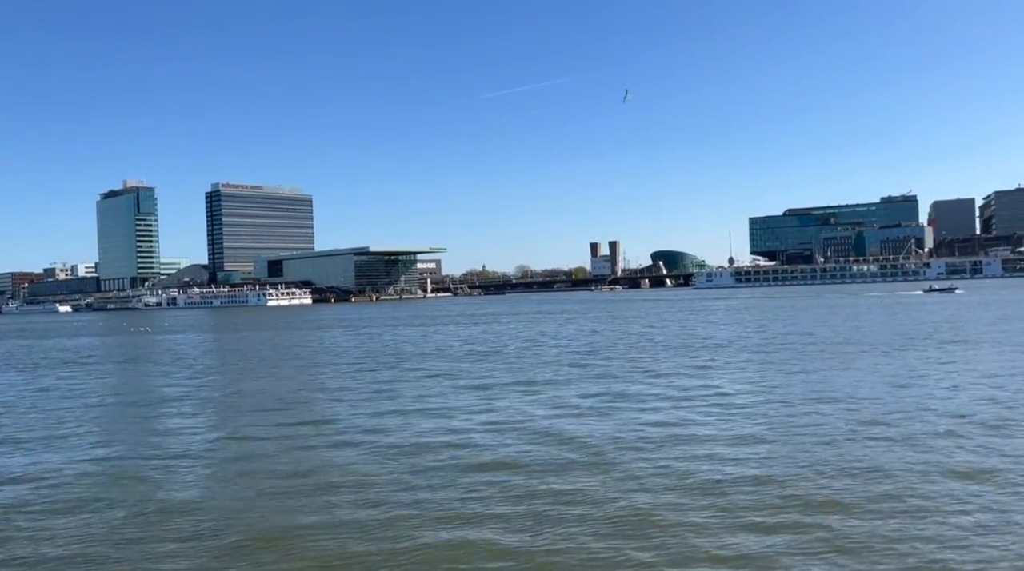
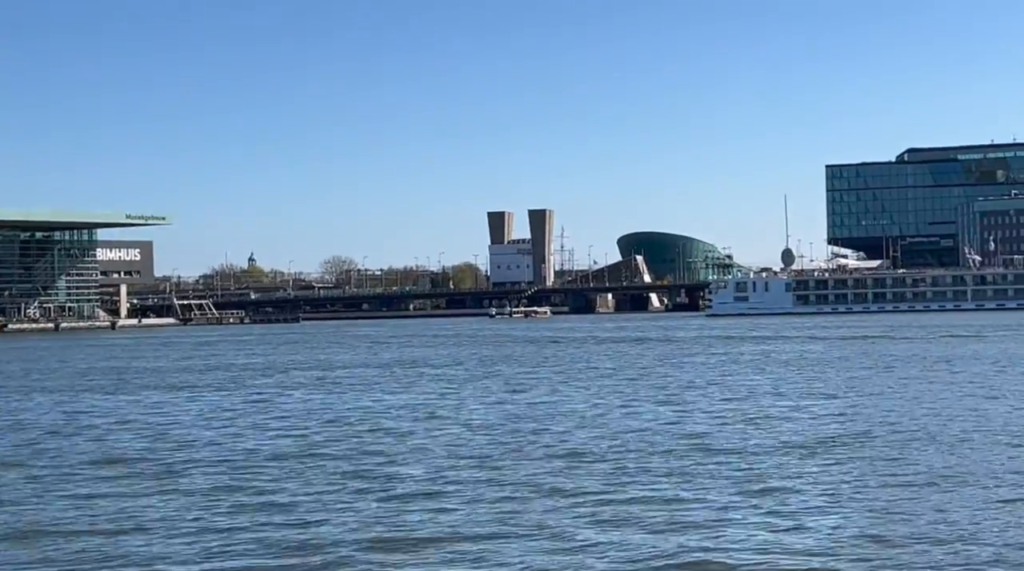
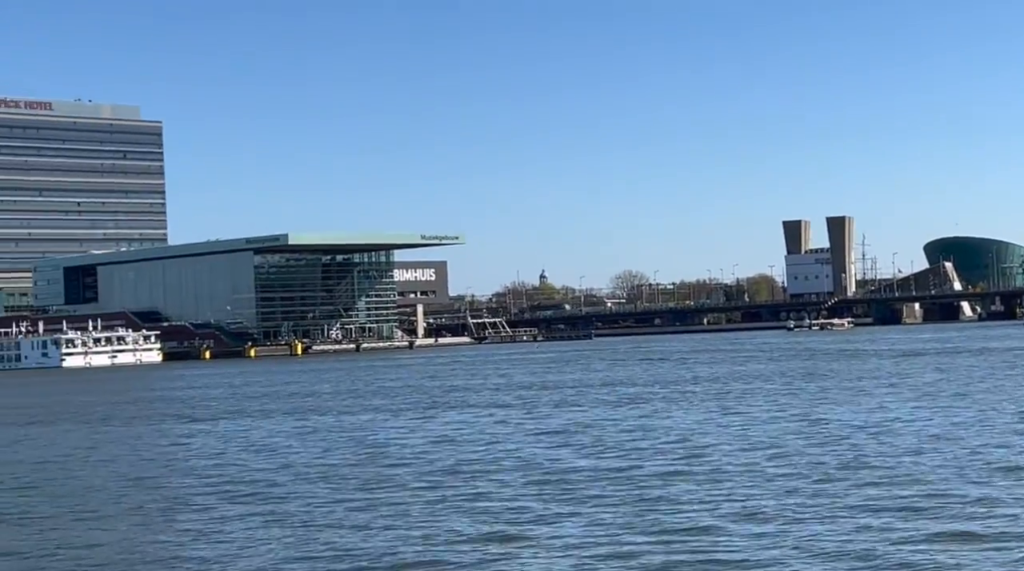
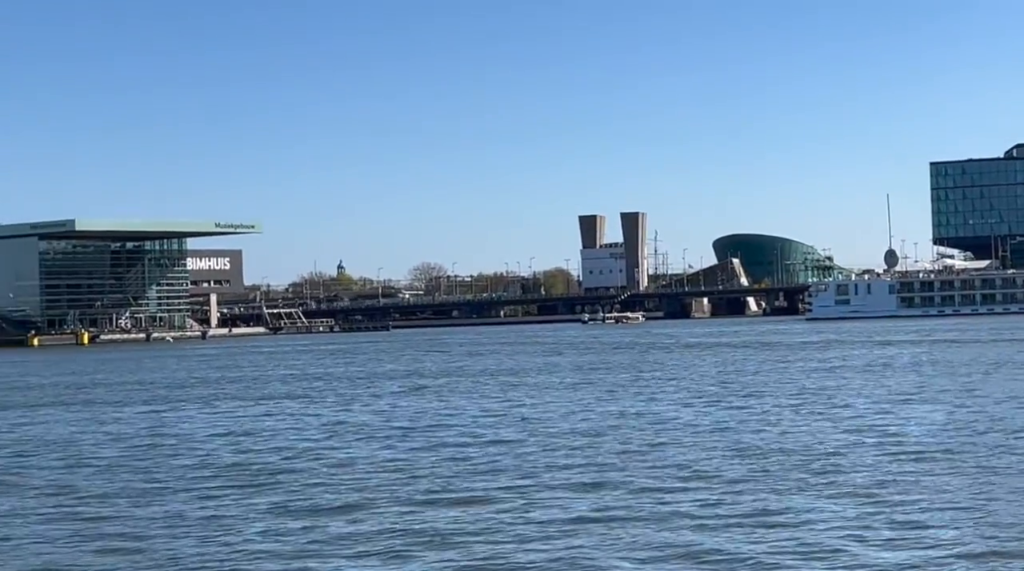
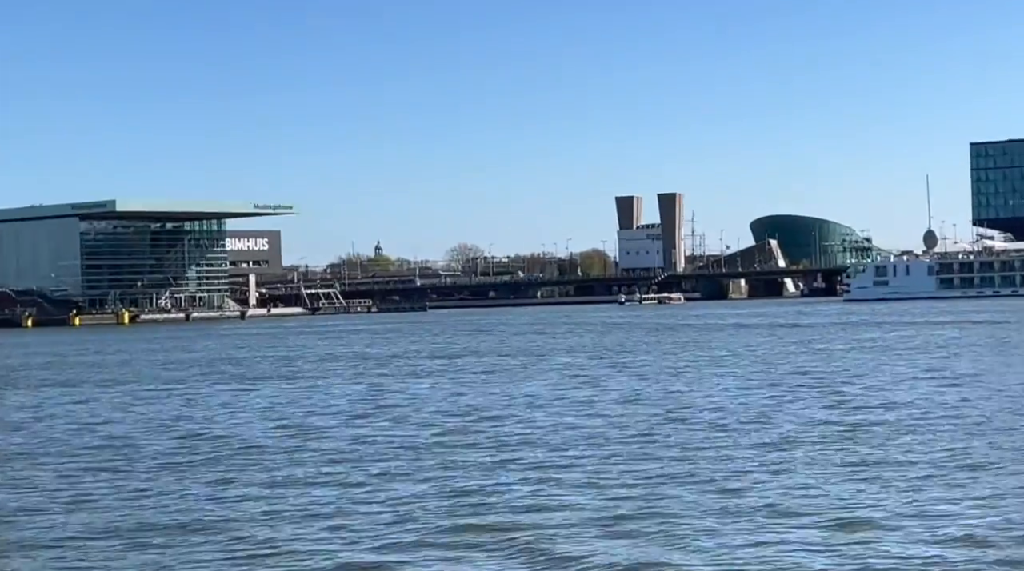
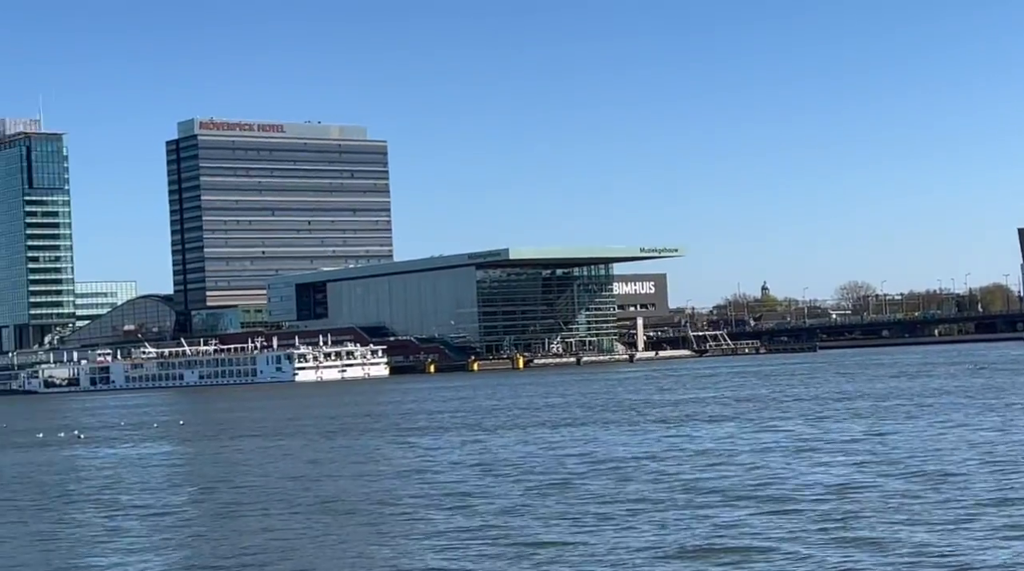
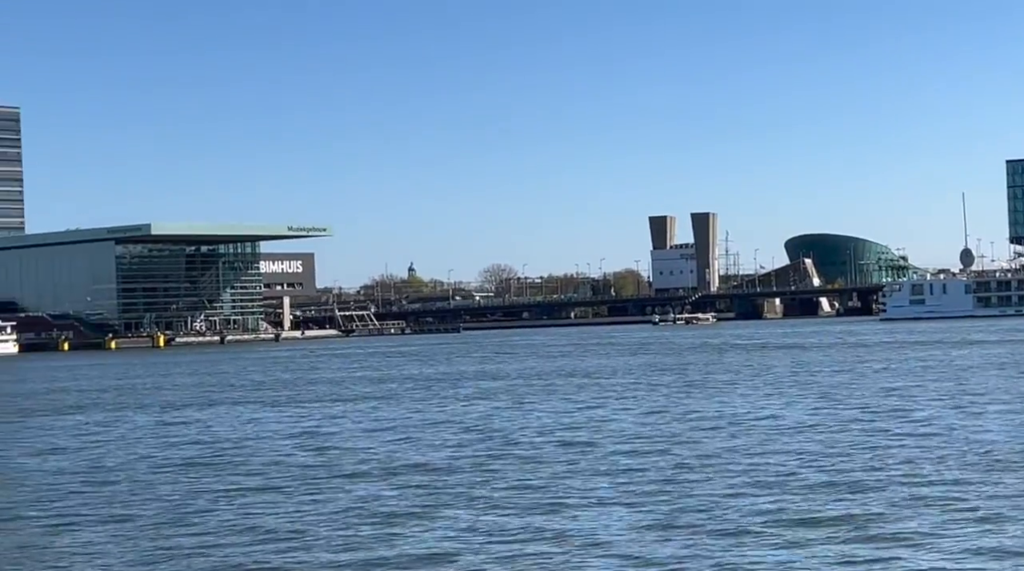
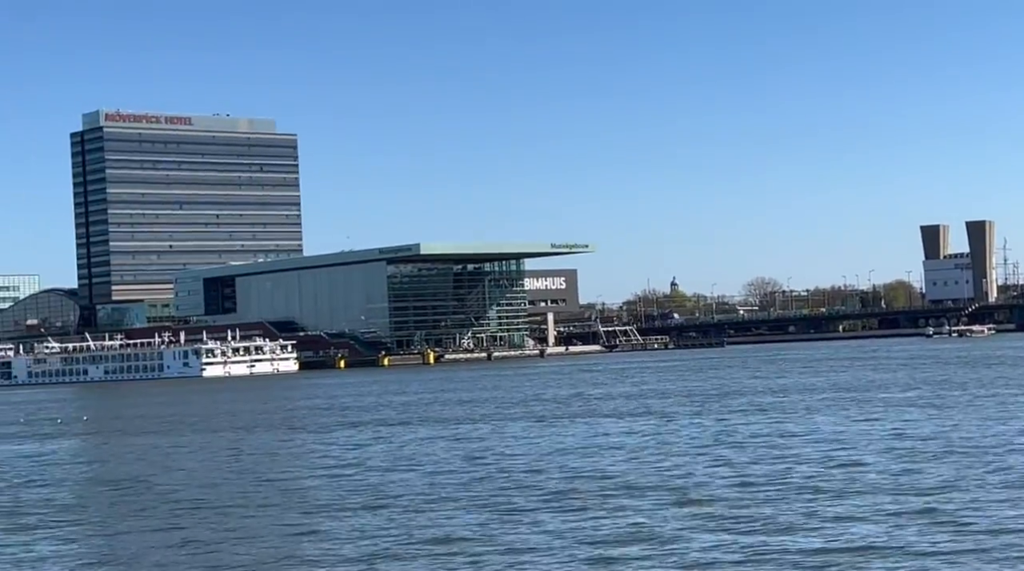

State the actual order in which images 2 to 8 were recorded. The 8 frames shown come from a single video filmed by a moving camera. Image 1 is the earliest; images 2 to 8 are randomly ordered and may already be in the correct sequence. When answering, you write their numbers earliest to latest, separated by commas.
5, 2, 4, 7, 3, 8, 6
